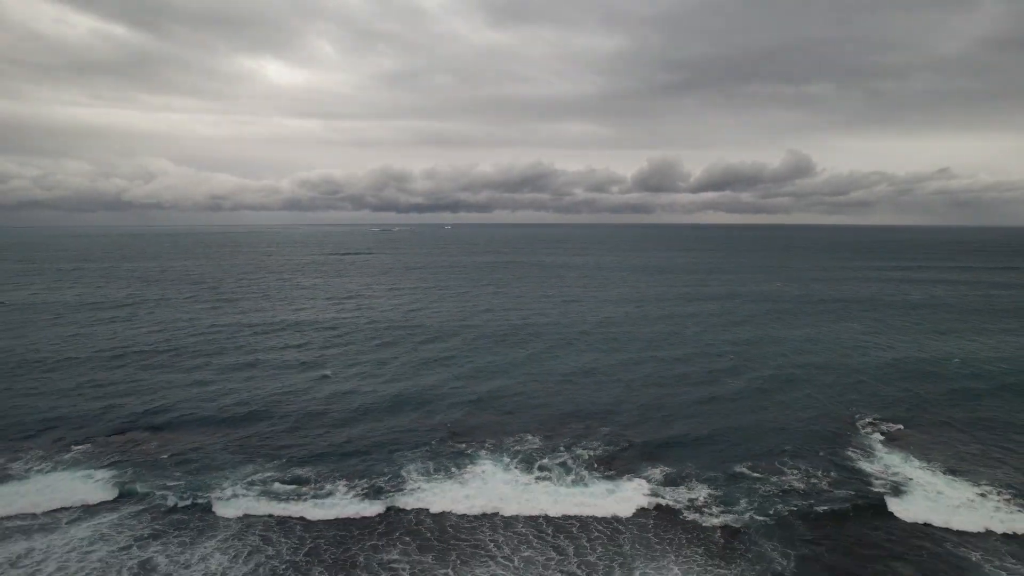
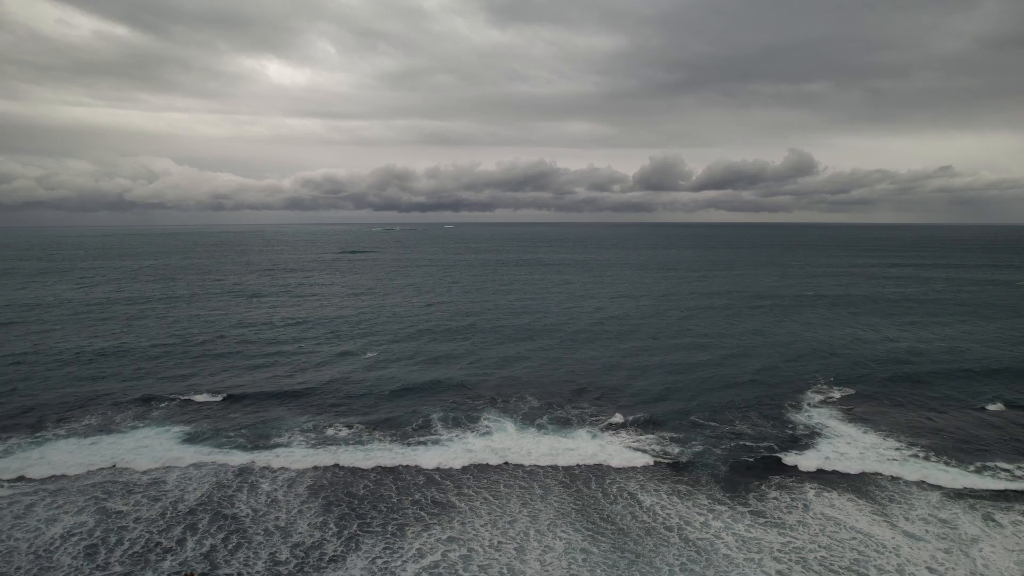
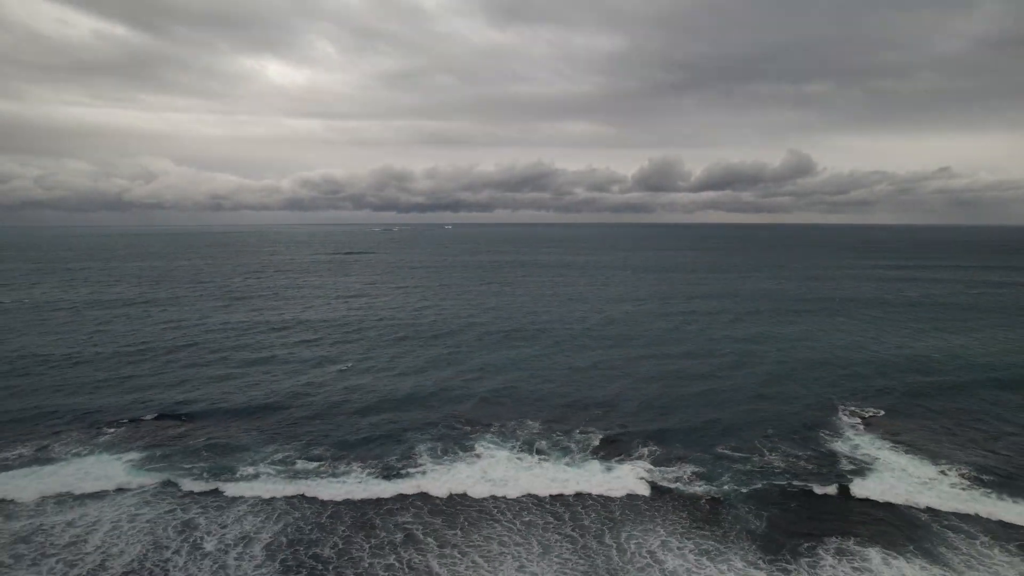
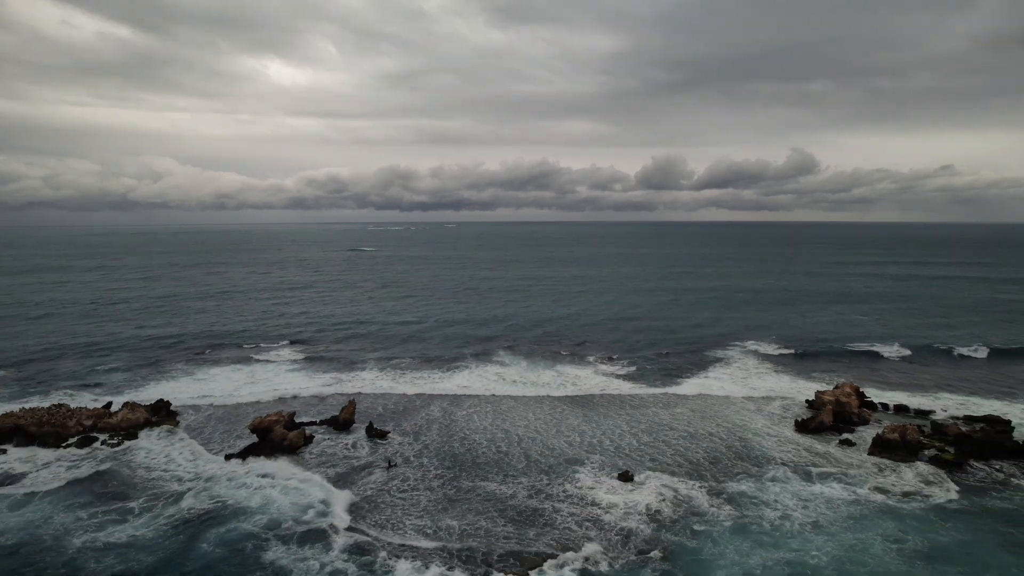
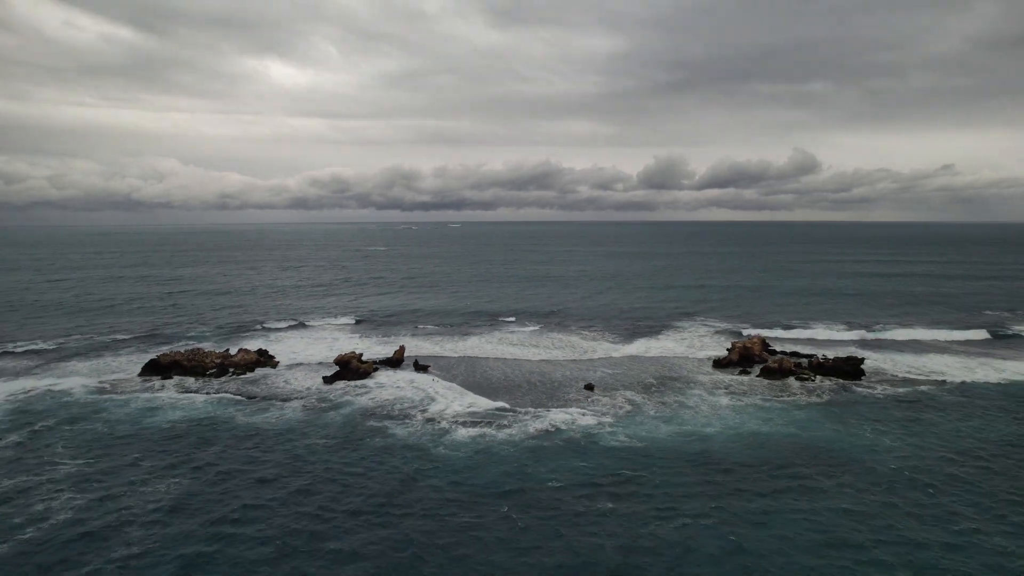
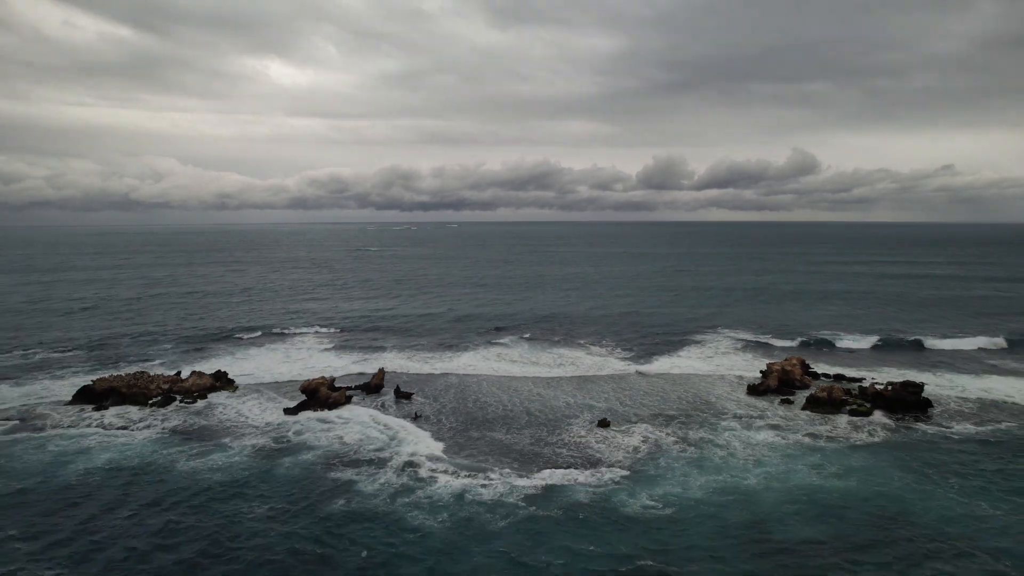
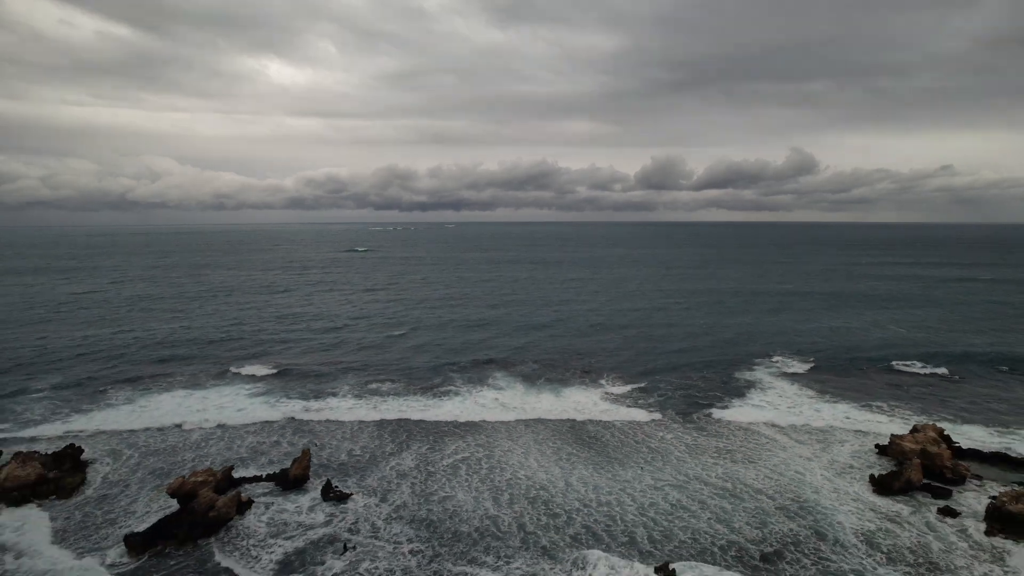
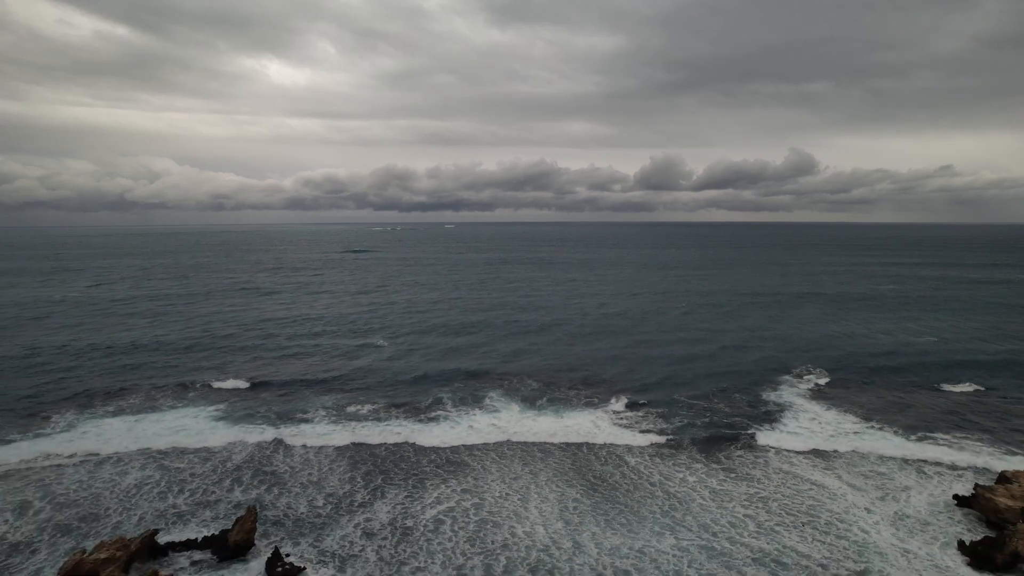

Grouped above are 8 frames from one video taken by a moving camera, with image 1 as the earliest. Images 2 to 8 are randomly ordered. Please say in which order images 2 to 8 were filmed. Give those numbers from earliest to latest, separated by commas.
3, 2, 8, 7, 4, 6, 5
